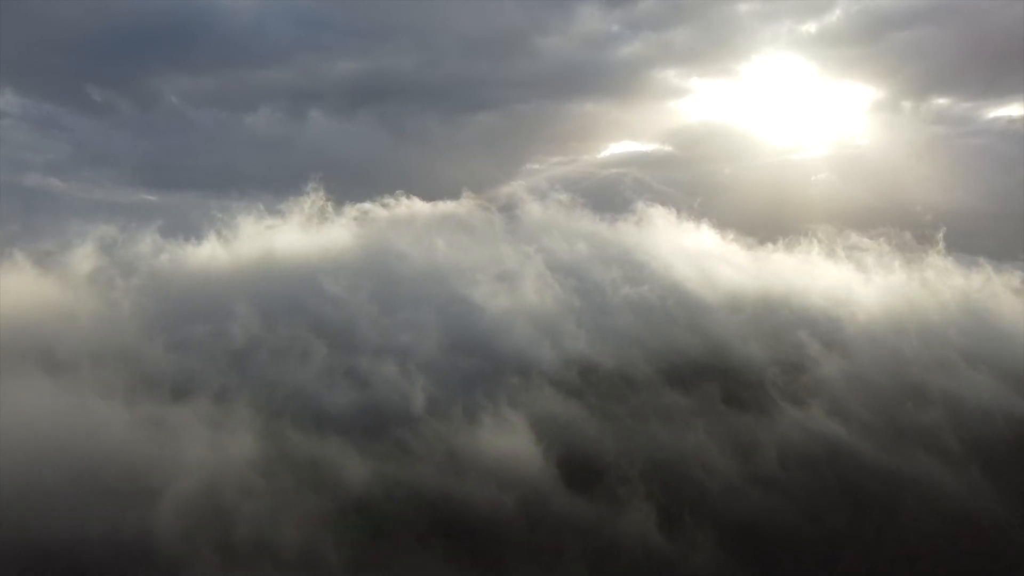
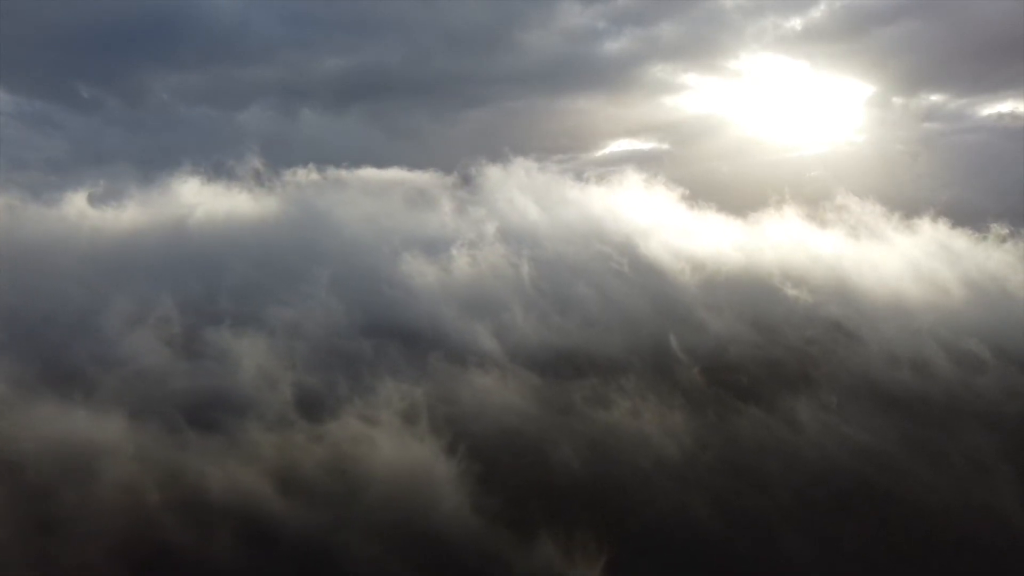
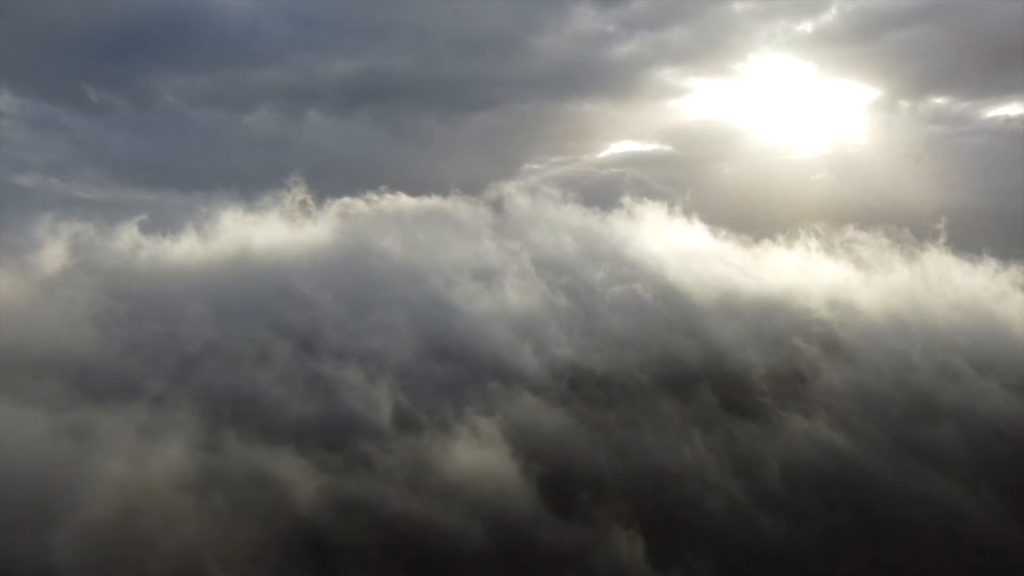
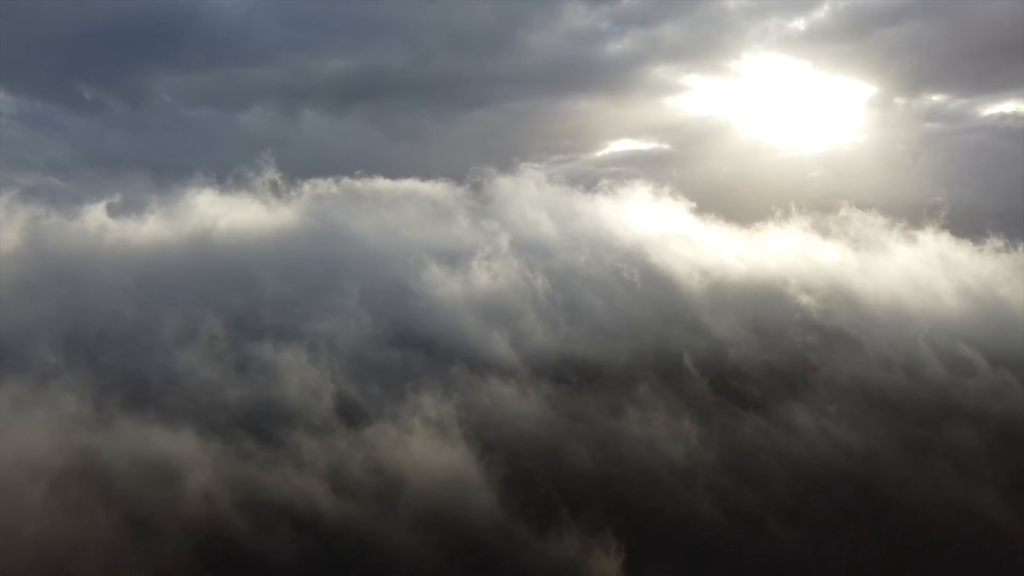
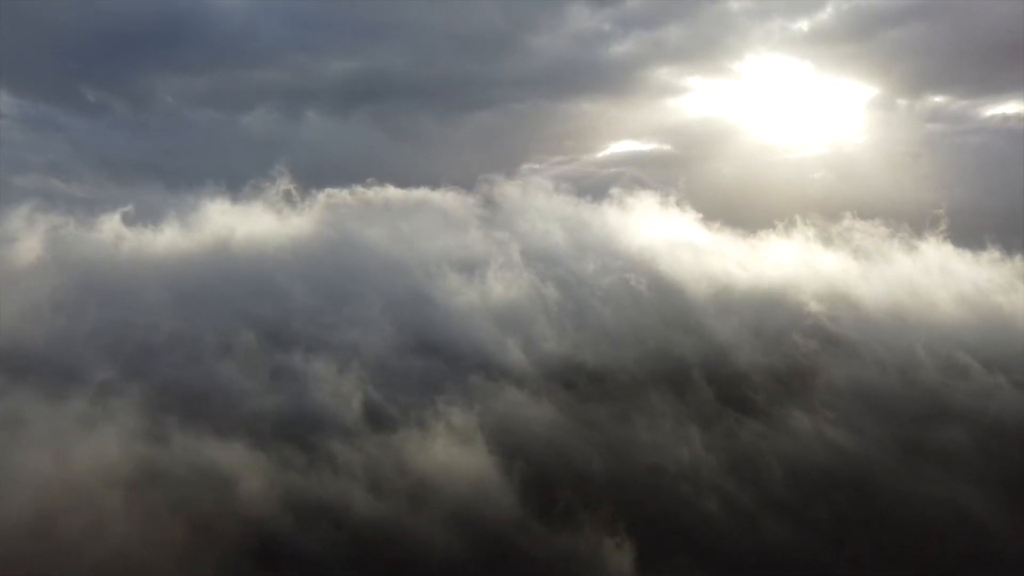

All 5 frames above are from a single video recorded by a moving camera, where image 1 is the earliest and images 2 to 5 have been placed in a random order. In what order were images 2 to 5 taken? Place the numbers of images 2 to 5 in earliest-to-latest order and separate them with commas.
3, 5, 4, 2
